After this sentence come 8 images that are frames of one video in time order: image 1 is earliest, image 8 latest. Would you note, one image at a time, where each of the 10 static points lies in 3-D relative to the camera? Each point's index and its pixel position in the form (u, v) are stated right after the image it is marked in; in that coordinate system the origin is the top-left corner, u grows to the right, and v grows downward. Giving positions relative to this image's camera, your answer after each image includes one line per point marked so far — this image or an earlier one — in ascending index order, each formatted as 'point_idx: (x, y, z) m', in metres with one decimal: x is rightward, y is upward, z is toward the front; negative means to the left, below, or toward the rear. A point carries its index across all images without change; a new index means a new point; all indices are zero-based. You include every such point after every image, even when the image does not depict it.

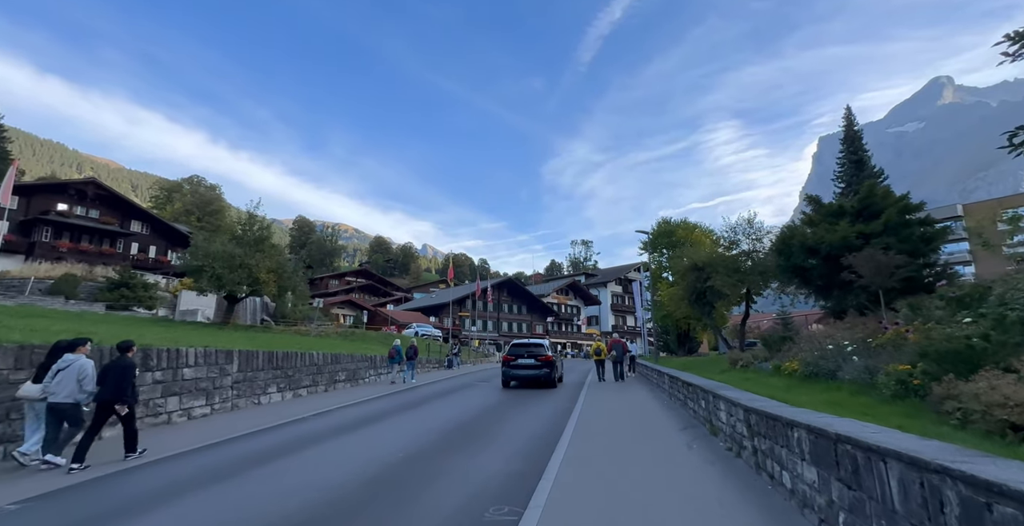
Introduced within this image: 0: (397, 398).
0: (-4.3, -4.8, +15.5) m
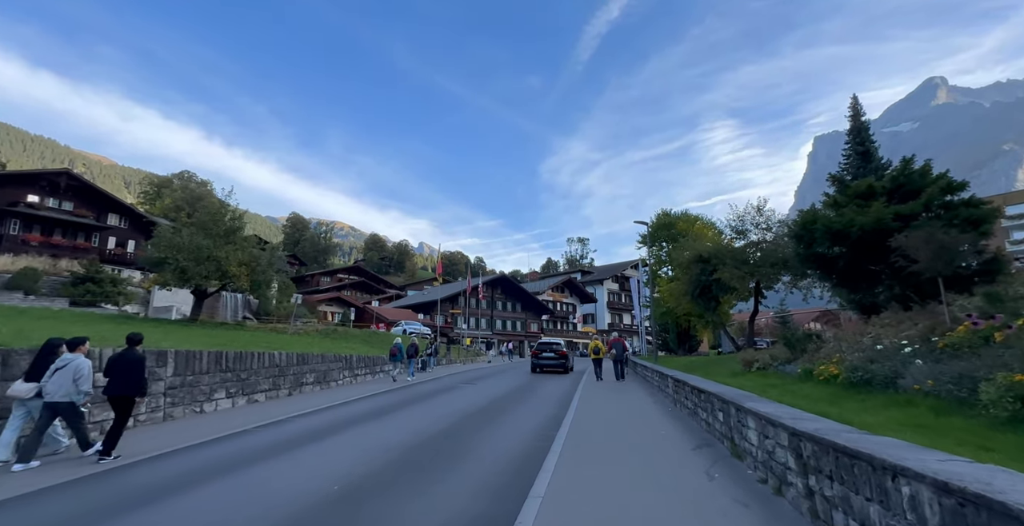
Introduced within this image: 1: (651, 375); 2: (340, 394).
0: (-4.8, -4.5, +13.8) m
1: (+5.5, -4.4, +17.4) m
2: (-6.1, -4.7, +15.8) m
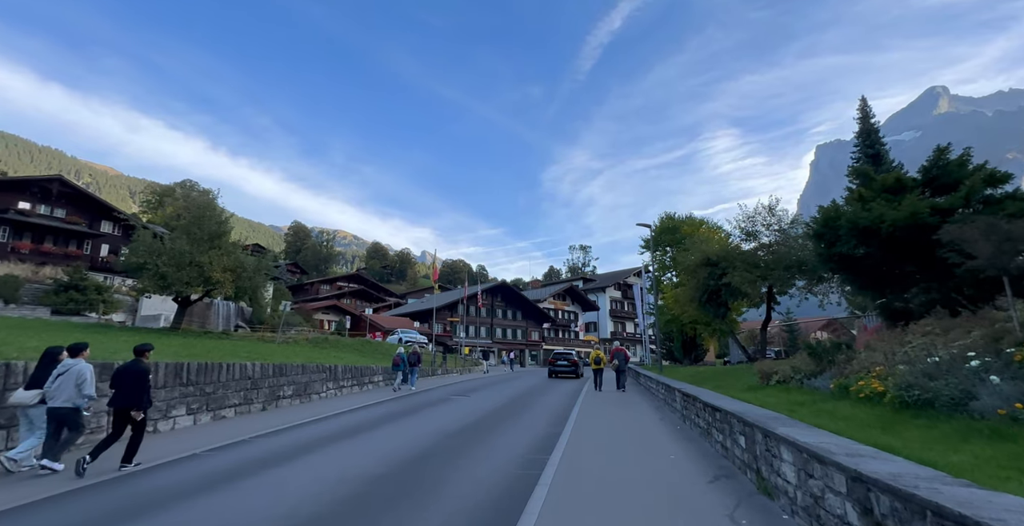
0: (-5.0, -4.6, +12.7) m
1: (+5.3, -4.5, +16.2) m
2: (-6.3, -4.8, +14.6) m
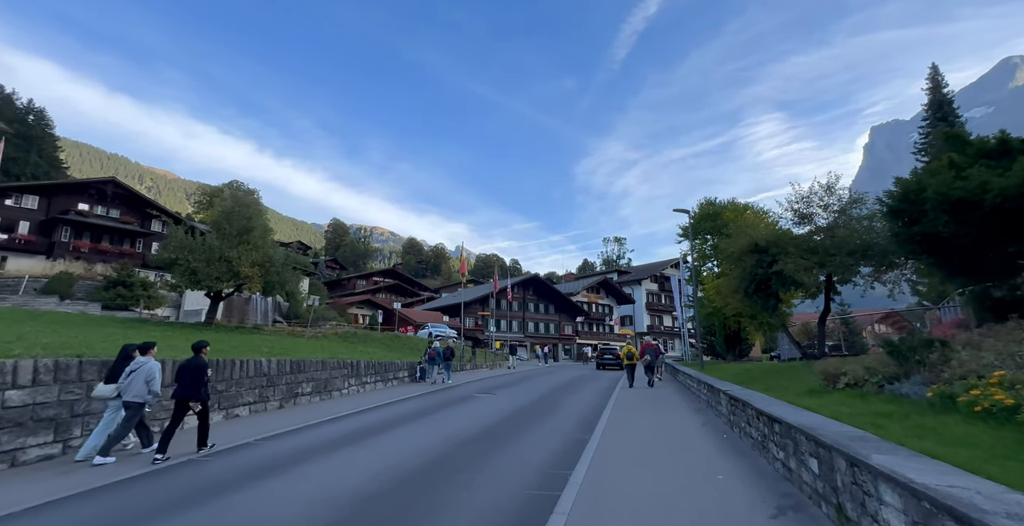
0: (-4.3, -4.3, +12.1) m
1: (+6.2, -4.1, +14.8) m
2: (-5.5, -4.6, +14.1) m
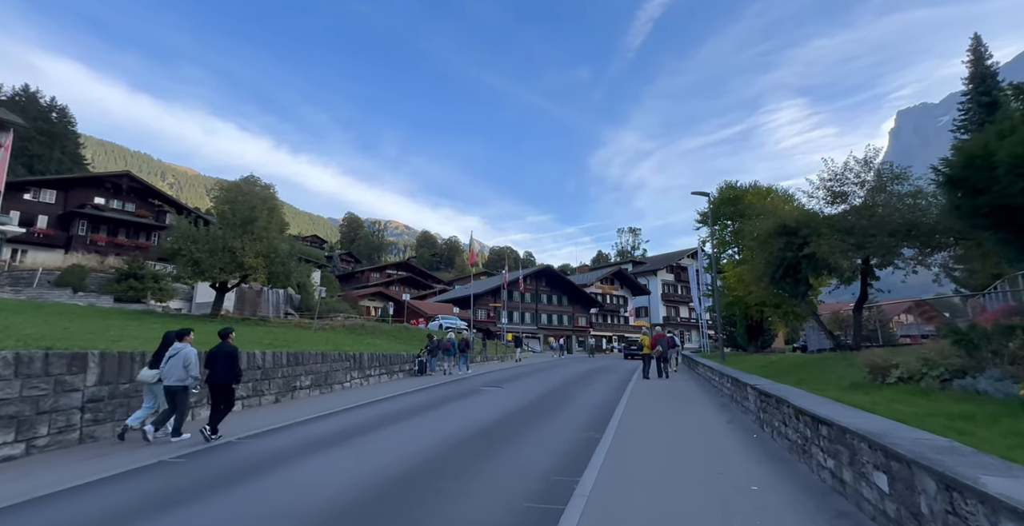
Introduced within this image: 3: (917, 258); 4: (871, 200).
0: (-4.1, -4.0, +11.4) m
1: (+6.5, -3.6, +13.8) m
2: (-5.2, -4.2, +13.5) m
3: (+16.8, +0.1, +18.6) m
4: (+15.1, +2.6, +18.8) m
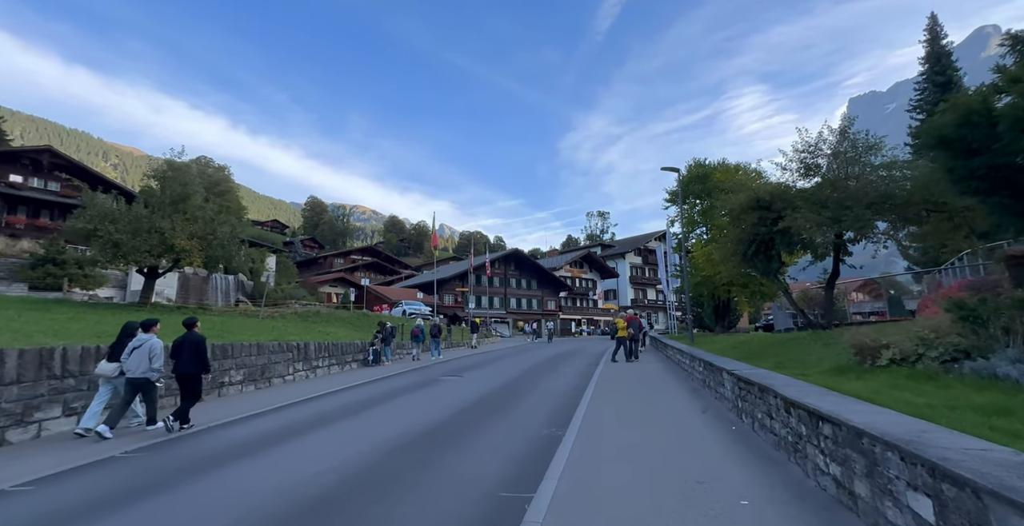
0: (-5.1, -3.5, +10.1) m
1: (+5.3, -3.0, +13.1) m
2: (-6.4, -3.6, +12.1) m
3: (+15.2, +1.1, +18.5) m
4: (+13.5, +3.5, +18.5) m
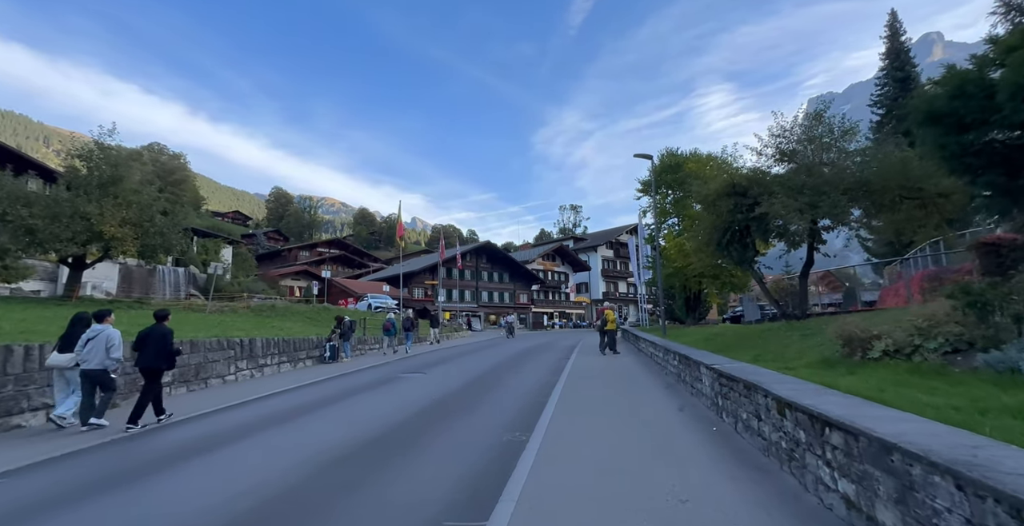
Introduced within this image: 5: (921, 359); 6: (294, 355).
0: (-5.9, -3.2, +8.9) m
1: (+4.3, -2.6, +12.6) m
2: (-7.3, -3.3, +10.8) m
3: (+13.9, +1.5, +18.5) m
4: (+12.2, +3.9, +18.4) m
5: (+6.3, -1.5, +6.9) m
6: (-7.8, -3.2, +15.9) m
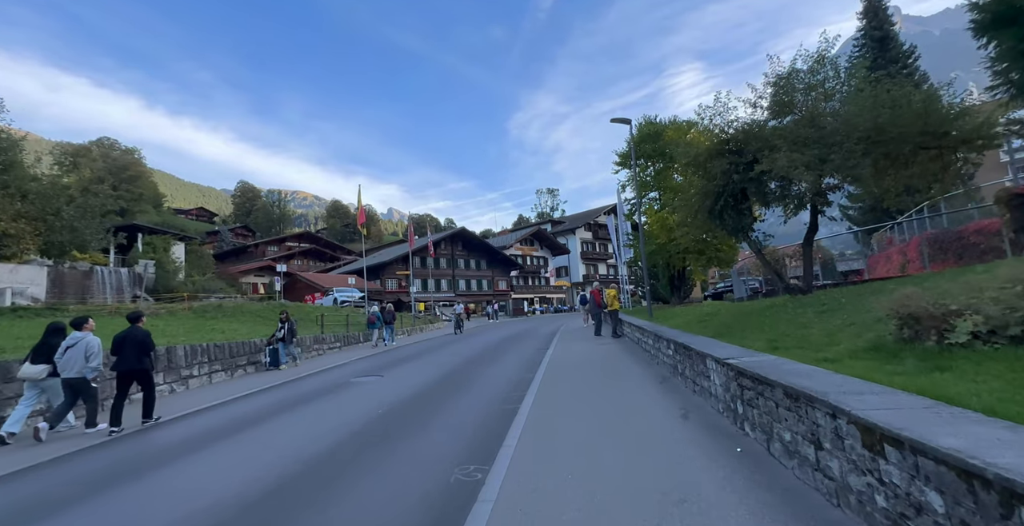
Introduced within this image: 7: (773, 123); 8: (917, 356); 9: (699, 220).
0: (-6.5, -3.1, +6.9) m
1: (+3.5, -2.0, +11.0) m
2: (-8.0, -3.2, +8.8) m
3: (+12.6, +2.7, +17.2) m
4: (+10.8, +5.1, +16.9) m
5: (+5.7, -0.9, +5.4) m
6: (-8.7, -3.0, +13.8) m
7: (+10.3, +5.4, +17.8) m
8: (+4.3, -1.0, +5.0) m
9: (+7.8, +1.6, +19.9) m
